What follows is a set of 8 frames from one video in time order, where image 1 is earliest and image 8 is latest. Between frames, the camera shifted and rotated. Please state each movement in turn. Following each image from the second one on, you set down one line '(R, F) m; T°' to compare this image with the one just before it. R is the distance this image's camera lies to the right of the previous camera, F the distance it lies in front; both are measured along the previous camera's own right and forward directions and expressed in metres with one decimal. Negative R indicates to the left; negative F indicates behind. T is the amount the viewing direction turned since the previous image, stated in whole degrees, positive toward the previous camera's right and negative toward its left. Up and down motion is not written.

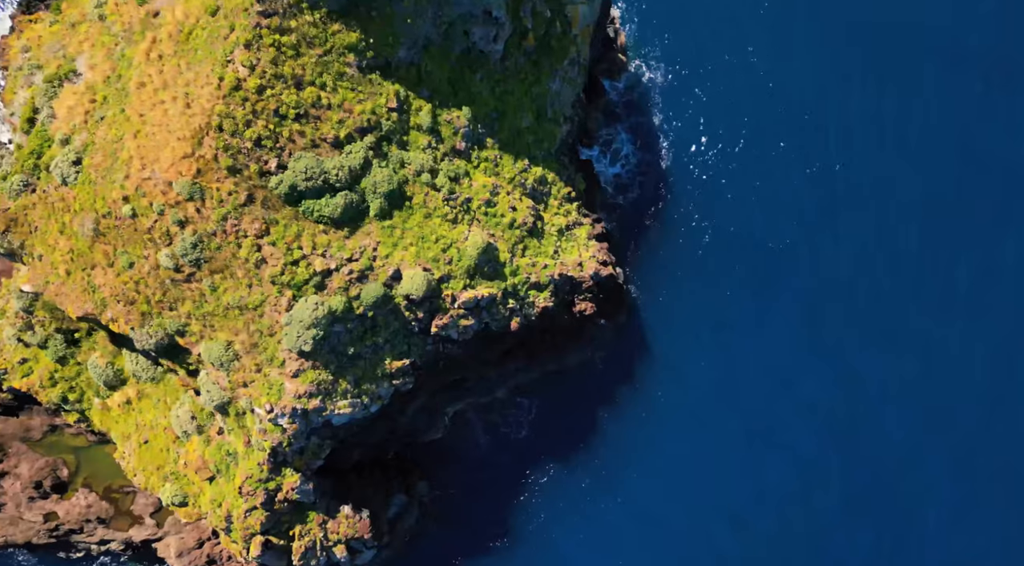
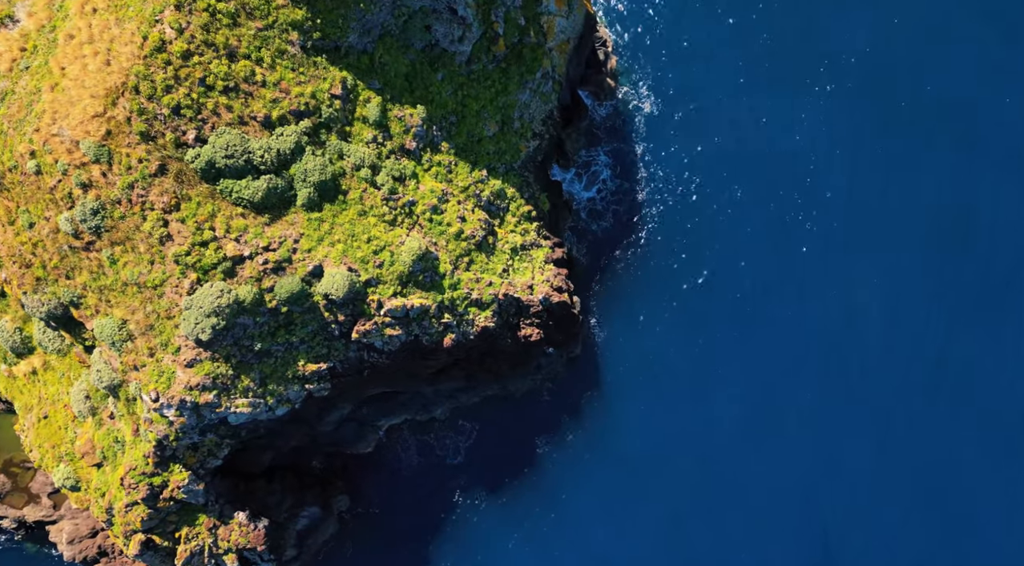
(+4.7, +4.5) m; -1°
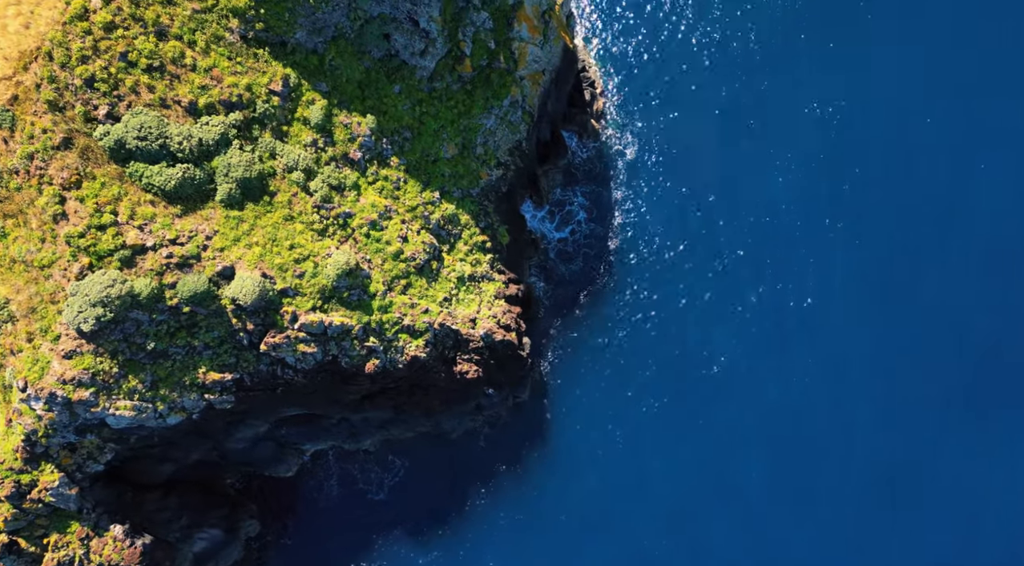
(+4.8, +4.7) m; -1°
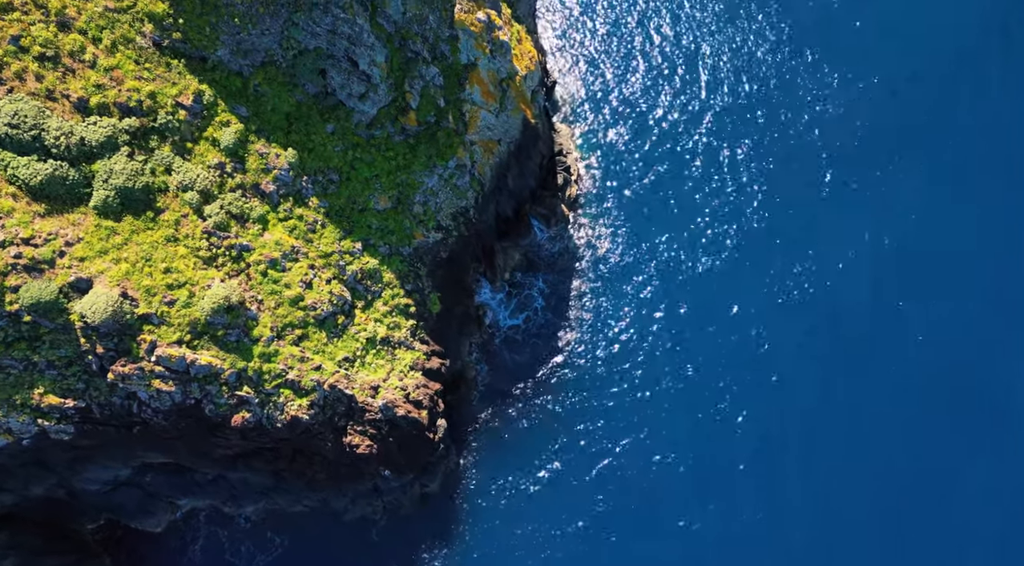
(+6.9, +6.8) m; -3°
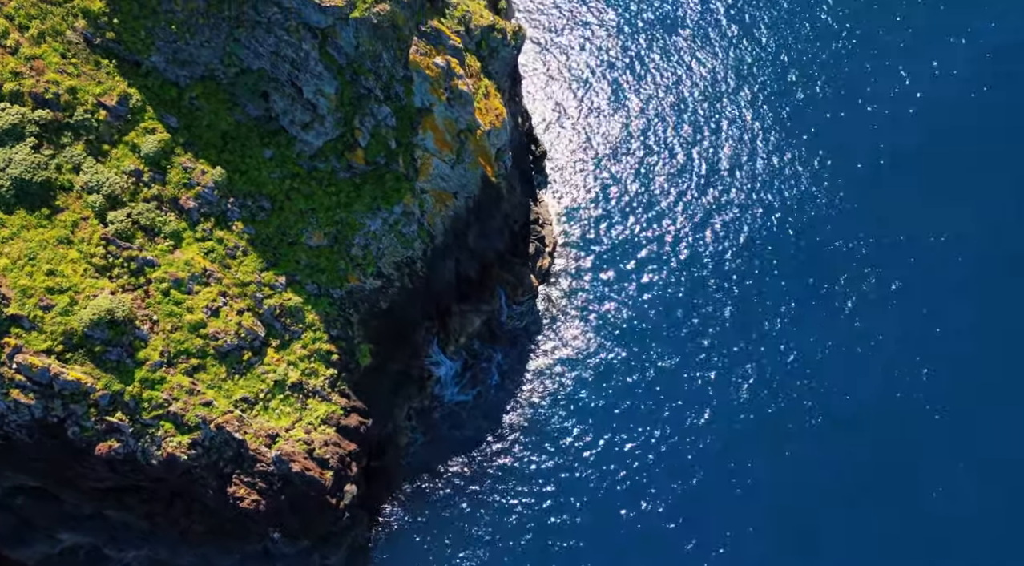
(+5.7, +5.0) m; -3°
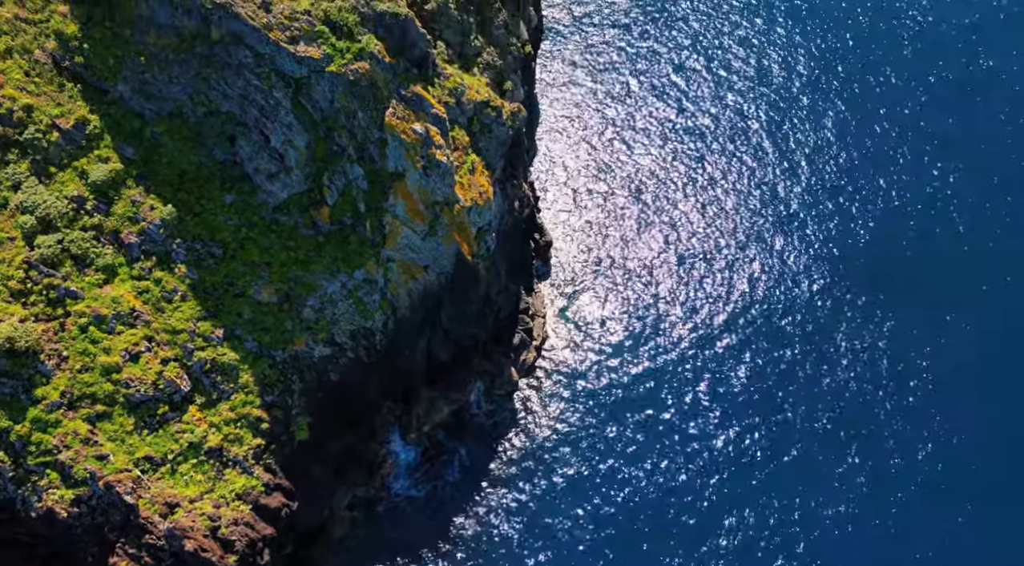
(+2.9, +5.3) m; -2°
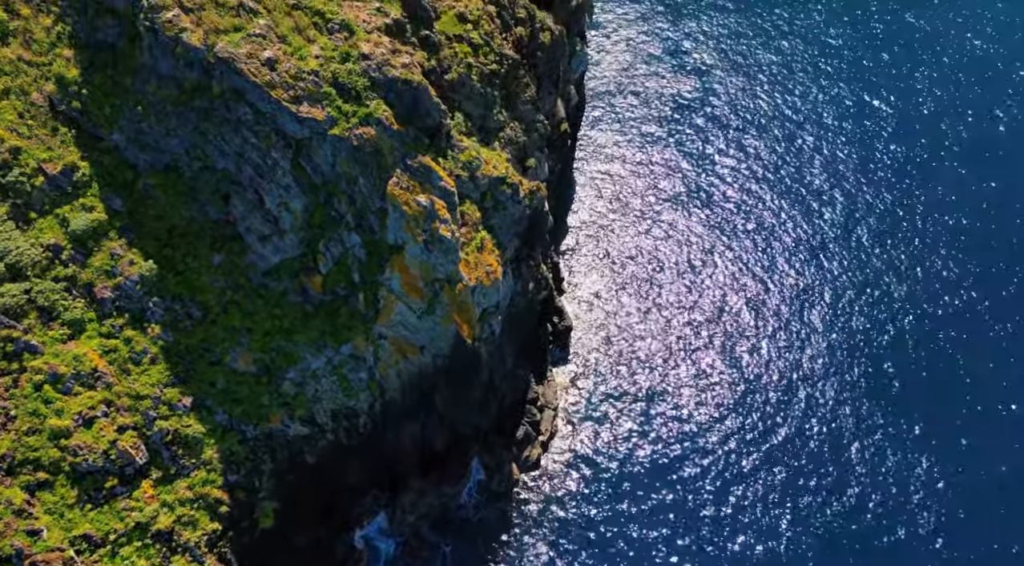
(+1.9, +3.8) m; -2°
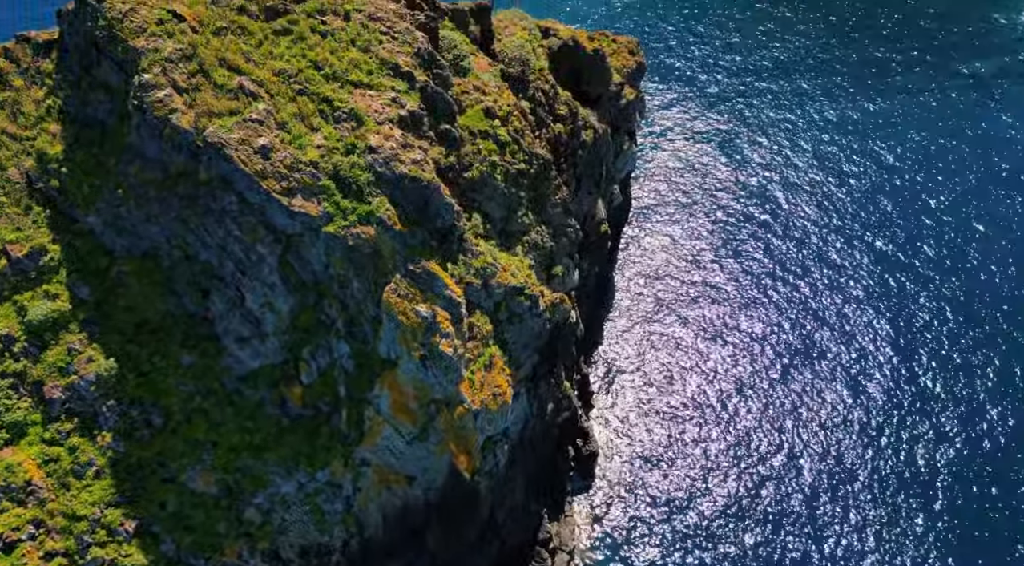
(+1.9, +6.0) m; -3°
